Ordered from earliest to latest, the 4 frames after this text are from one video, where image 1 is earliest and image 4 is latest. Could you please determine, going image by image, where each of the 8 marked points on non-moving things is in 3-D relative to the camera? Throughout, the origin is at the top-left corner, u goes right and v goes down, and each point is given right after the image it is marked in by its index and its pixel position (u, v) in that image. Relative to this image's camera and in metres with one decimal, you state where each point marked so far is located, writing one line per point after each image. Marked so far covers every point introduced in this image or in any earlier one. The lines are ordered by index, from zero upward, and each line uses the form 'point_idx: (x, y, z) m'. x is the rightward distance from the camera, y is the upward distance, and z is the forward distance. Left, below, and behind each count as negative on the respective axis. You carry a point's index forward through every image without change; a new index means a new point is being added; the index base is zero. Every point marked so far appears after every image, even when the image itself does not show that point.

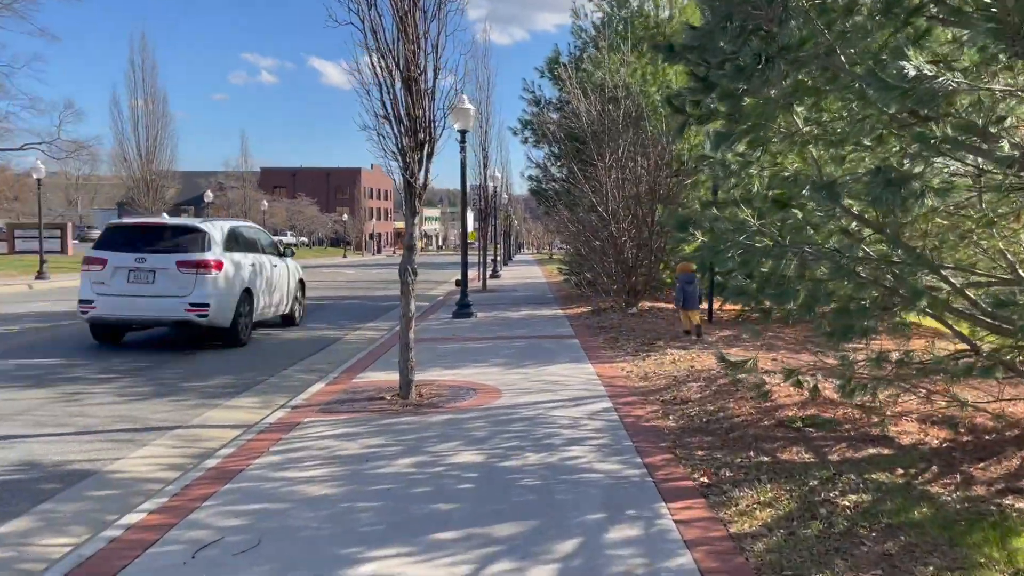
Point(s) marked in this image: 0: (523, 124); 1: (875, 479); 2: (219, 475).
0: (+0.3, +3.9, +19.9) m
1: (+2.1, -1.1, +4.7) m
2: (-1.9, -1.2, +5.3) m
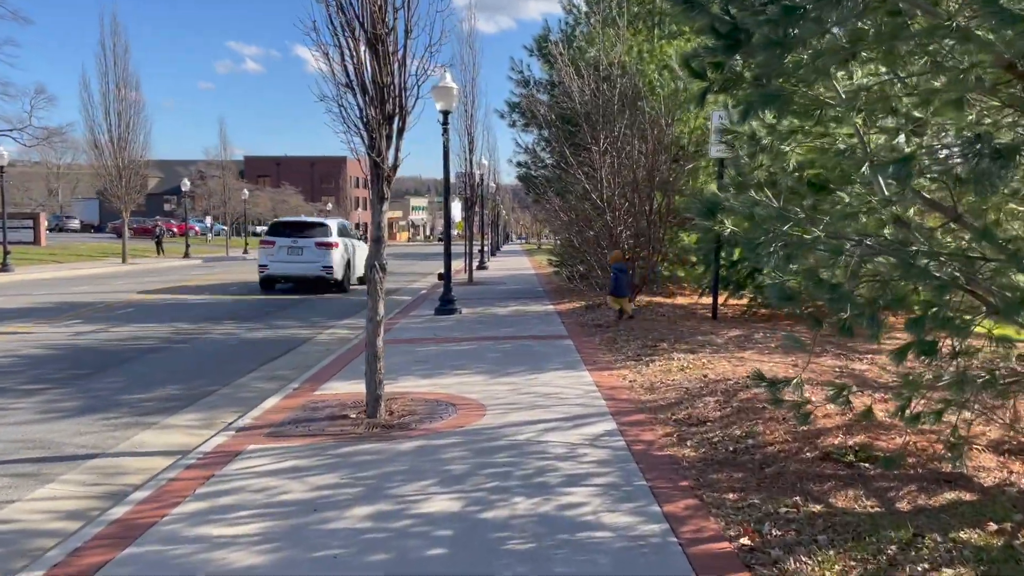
0: (0.0, +4.1, +18.7) m
1: (+2.0, -1.1, +3.7) m
2: (-2.0, -1.2, +4.2) m
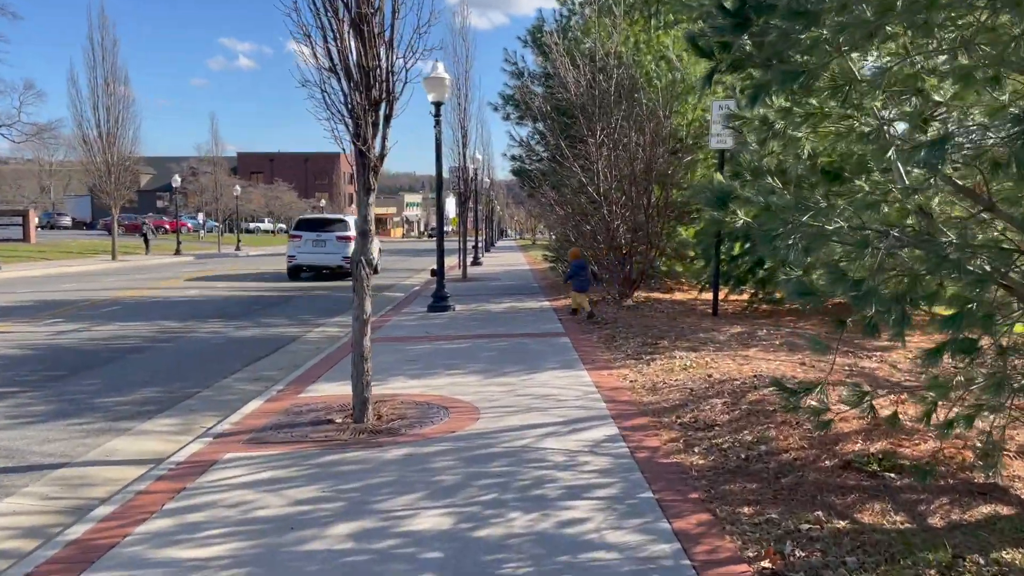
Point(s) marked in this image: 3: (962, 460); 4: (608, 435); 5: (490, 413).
0: (-0.2, +4.2, +18.3) m
1: (+2.0, -1.1, +3.3) m
2: (-2.0, -1.2, +3.8) m
3: (+2.4, -0.9, +4.4) m
4: (+0.6, -1.0, +5.5) m
5: (-0.2, -0.9, +6.2) m
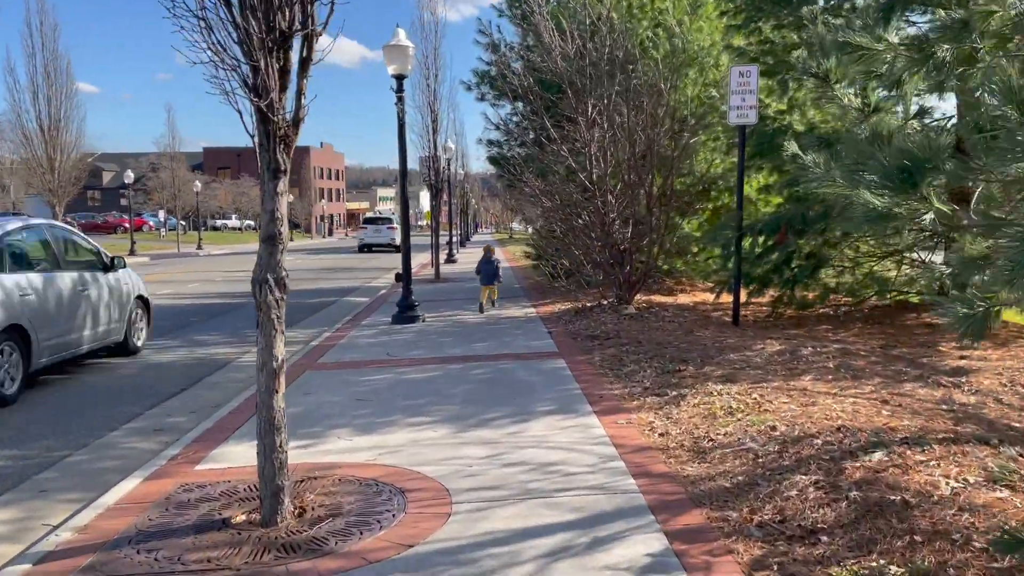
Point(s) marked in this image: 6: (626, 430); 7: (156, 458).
0: (-0.7, +4.1, +16.2) m
1: (+2.0, -1.2, +1.3) m
2: (-2.0, -1.4, +1.7) m
3: (+2.4, -1.0, +2.5) m
4: (+0.6, -1.1, +3.5) m
5: (-0.2, -1.1, +4.2) m
6: (+0.8, -0.9, +5.4) m
7: (-2.4, -1.1, +5.5) m
